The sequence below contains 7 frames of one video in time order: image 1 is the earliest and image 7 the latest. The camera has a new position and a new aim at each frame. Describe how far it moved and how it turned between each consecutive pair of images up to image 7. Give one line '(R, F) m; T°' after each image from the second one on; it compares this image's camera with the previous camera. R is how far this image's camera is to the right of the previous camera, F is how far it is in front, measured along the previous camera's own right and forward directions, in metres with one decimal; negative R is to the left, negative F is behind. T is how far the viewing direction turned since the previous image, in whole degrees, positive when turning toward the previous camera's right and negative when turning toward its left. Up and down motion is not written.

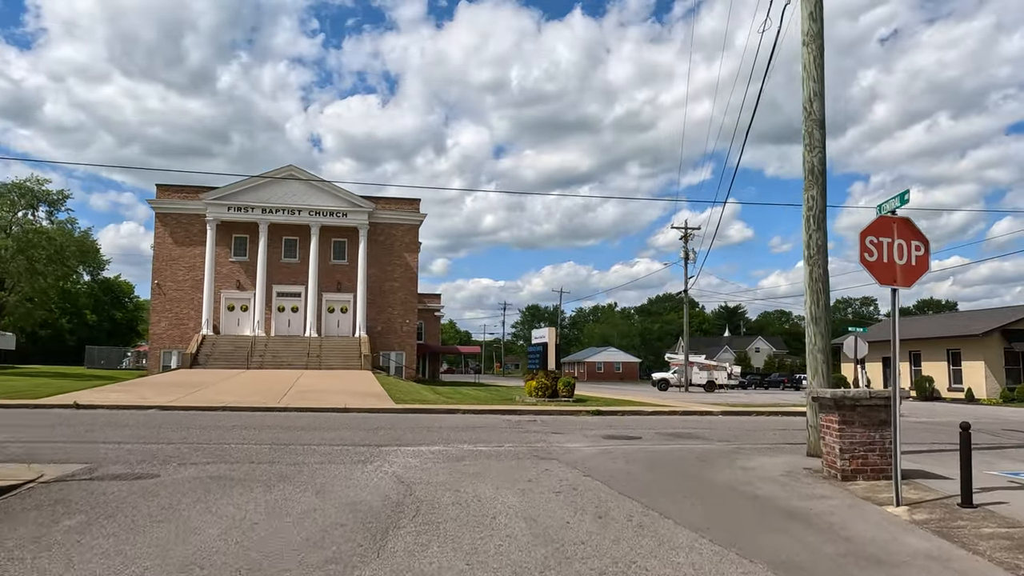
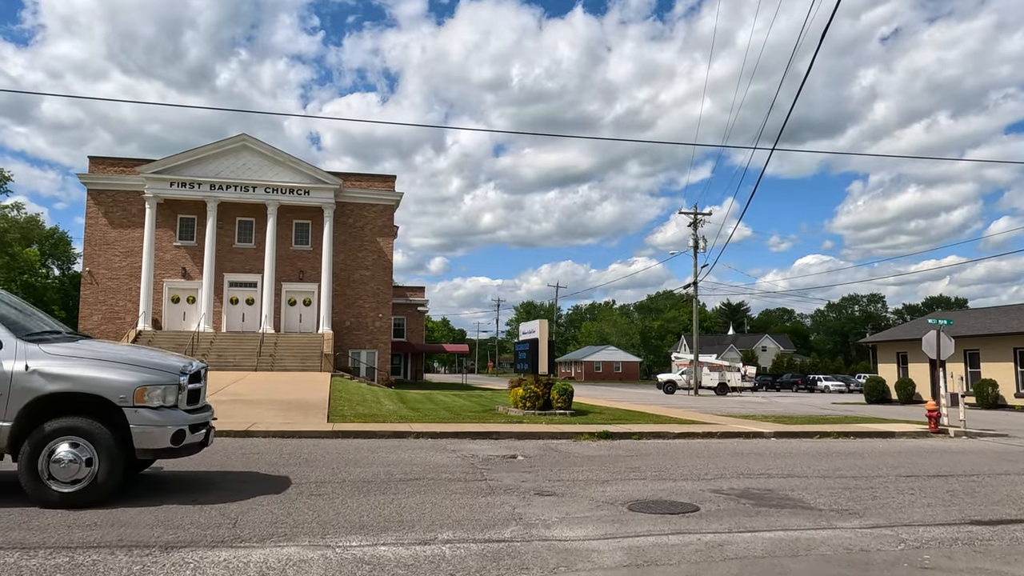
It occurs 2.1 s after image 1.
(+0.5, +6.2) m; 0°
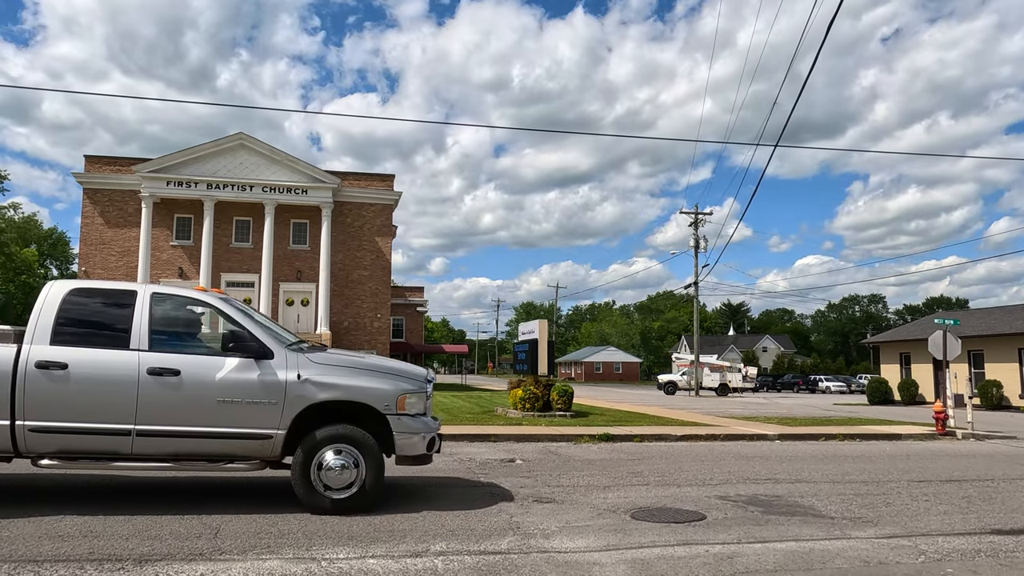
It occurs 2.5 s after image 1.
(0.0, +0.3) m; 0°
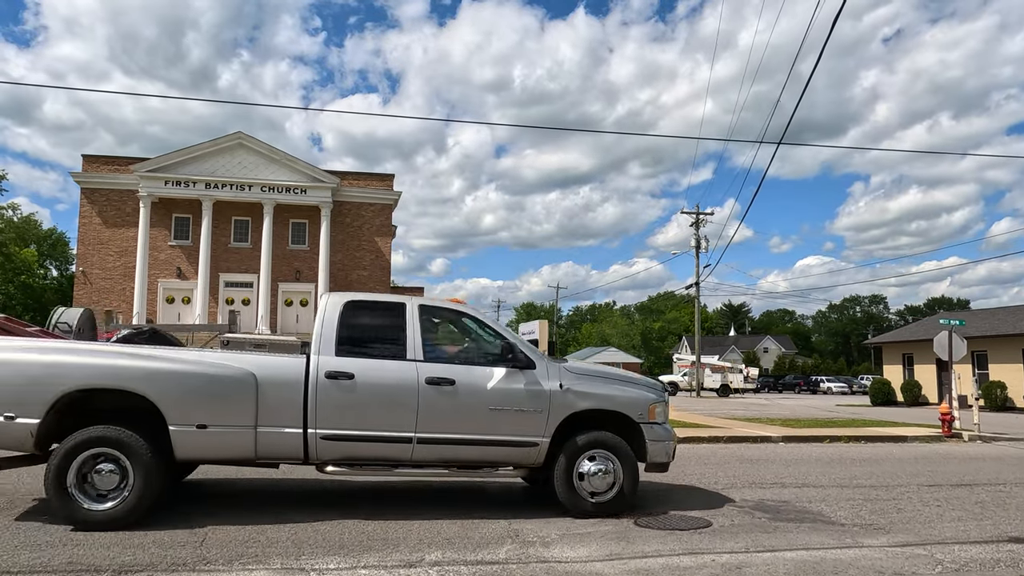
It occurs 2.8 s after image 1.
(0.0, +0.3) m; 0°
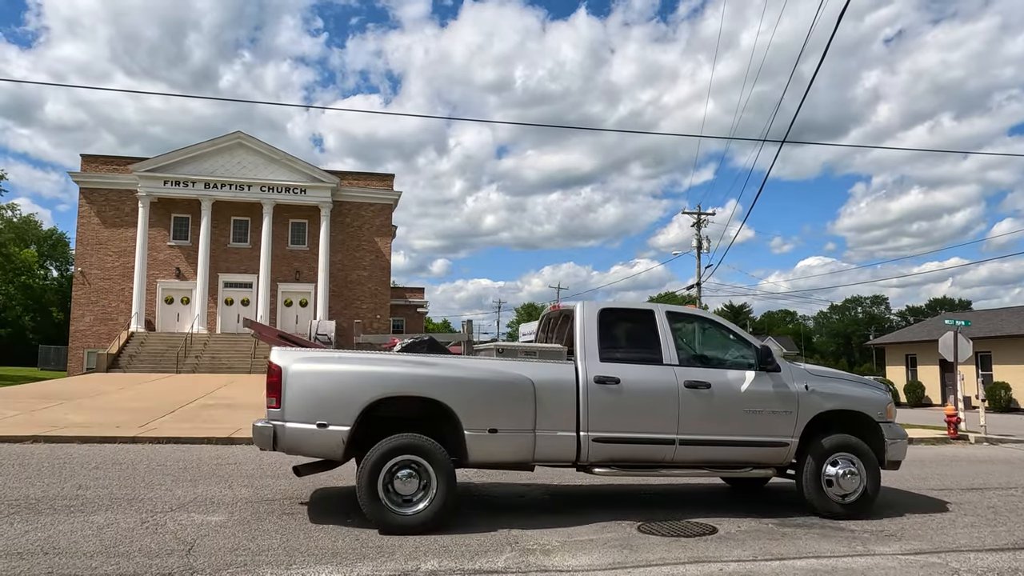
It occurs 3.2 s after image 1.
(0.0, +0.2) m; 0°
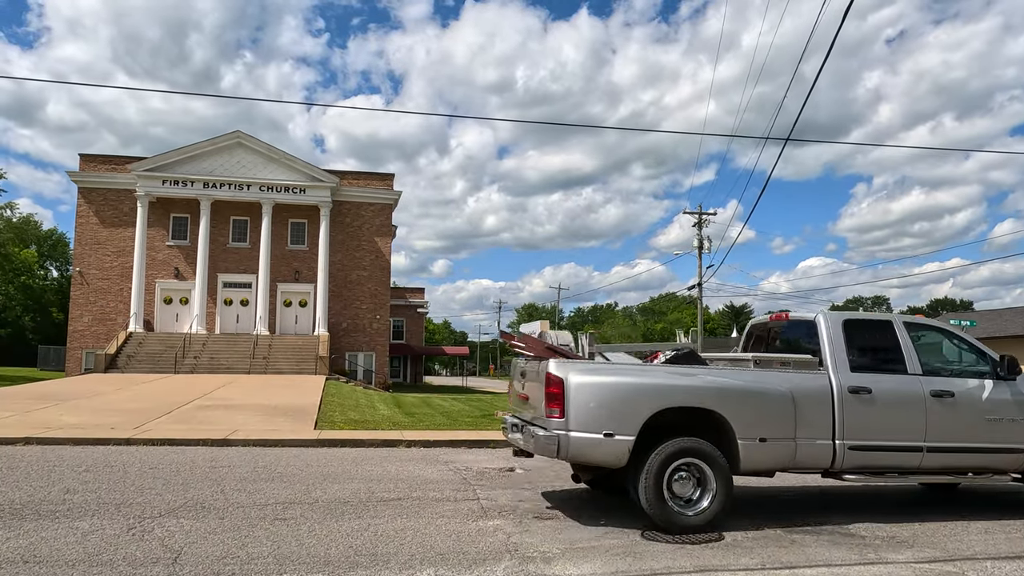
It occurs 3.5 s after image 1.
(0.0, +0.2) m; 0°
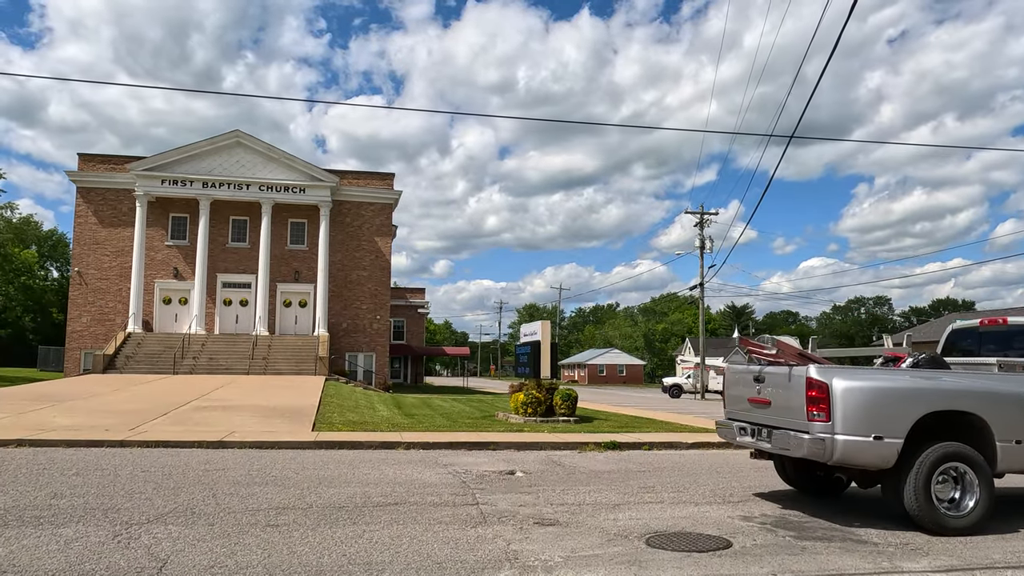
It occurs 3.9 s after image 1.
(0.0, +0.2) m; 0°
